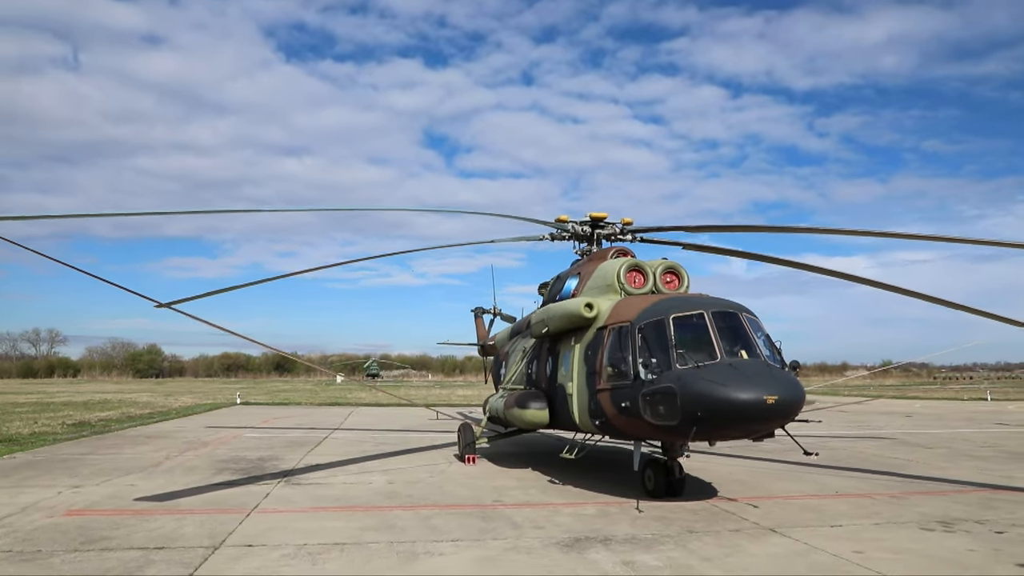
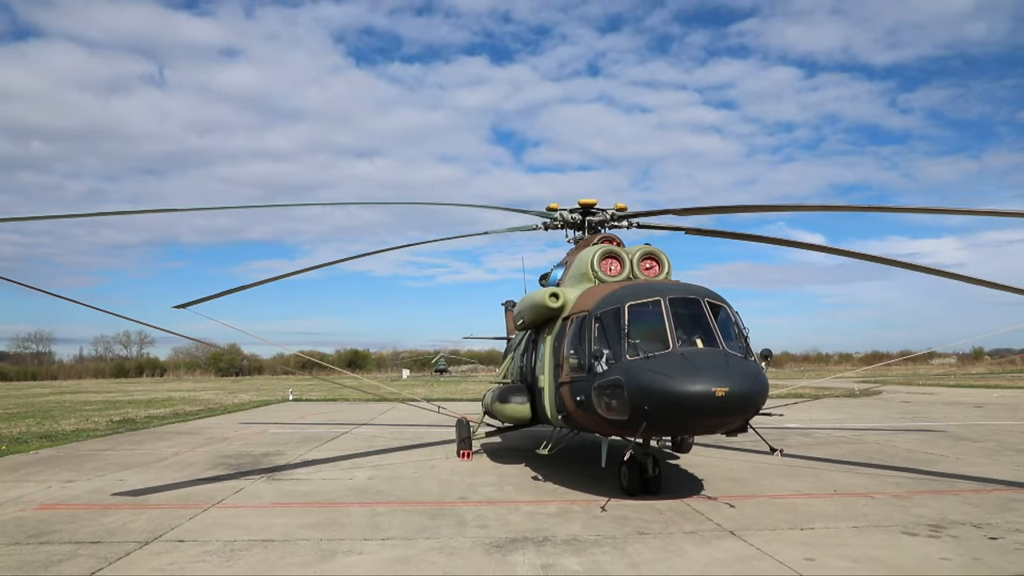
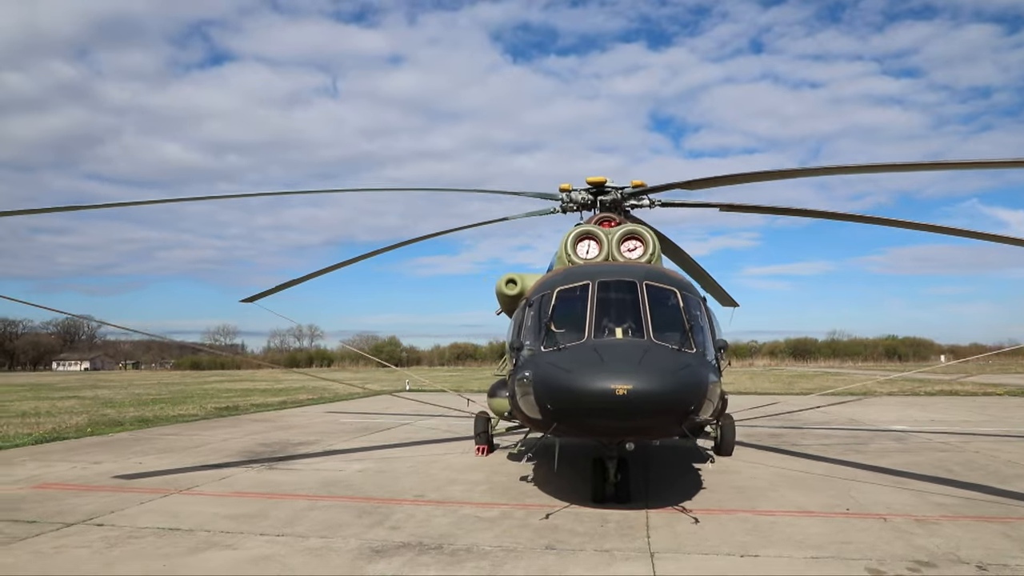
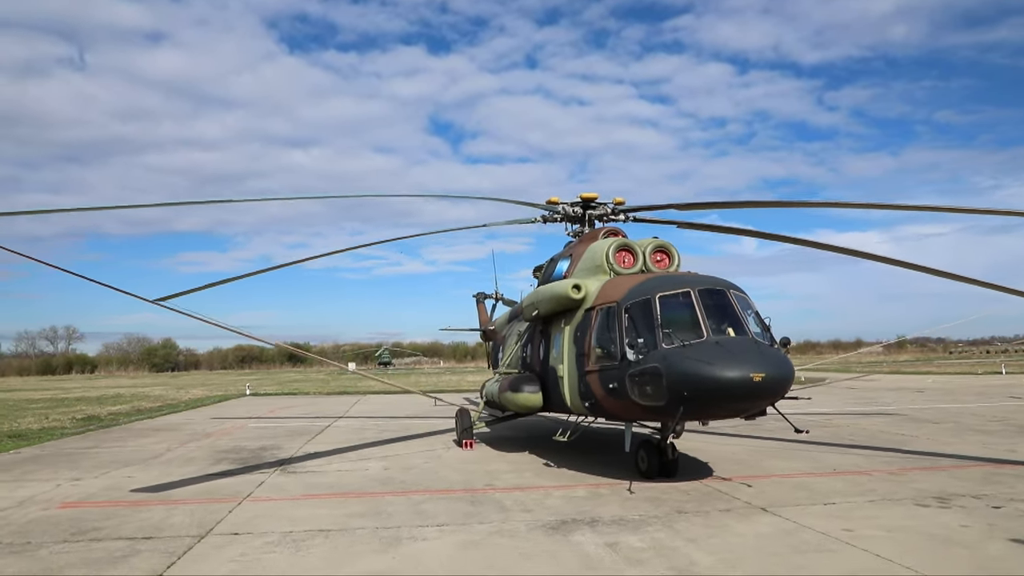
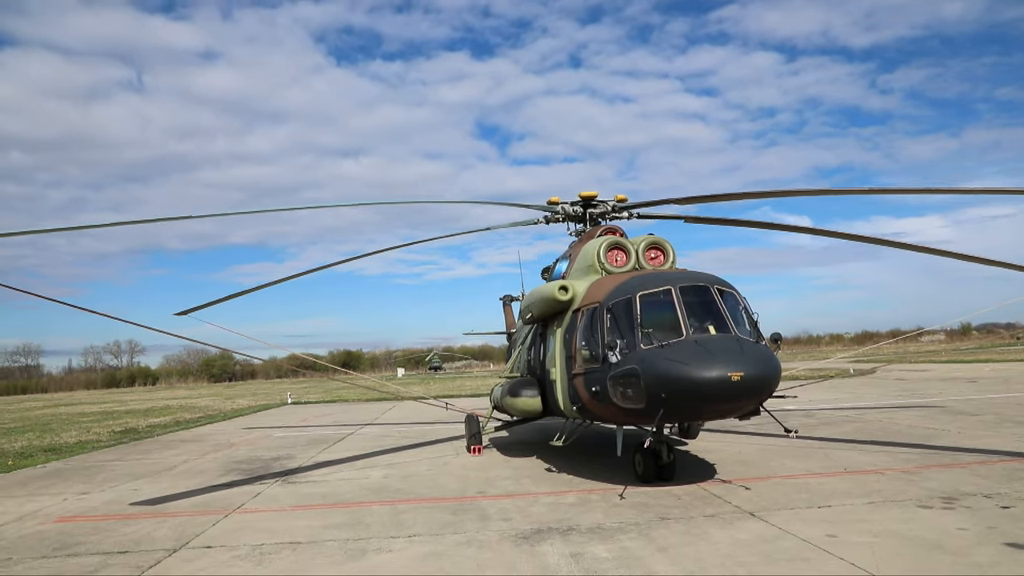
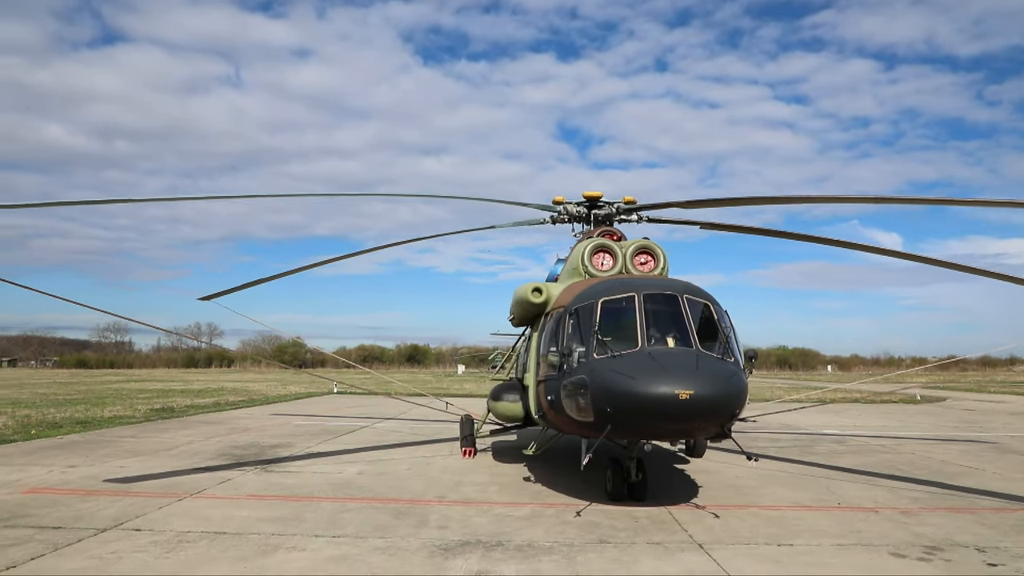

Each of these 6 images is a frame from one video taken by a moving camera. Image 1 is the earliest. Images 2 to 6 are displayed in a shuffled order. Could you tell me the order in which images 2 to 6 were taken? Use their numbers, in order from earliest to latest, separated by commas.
4, 5, 2, 6, 3
